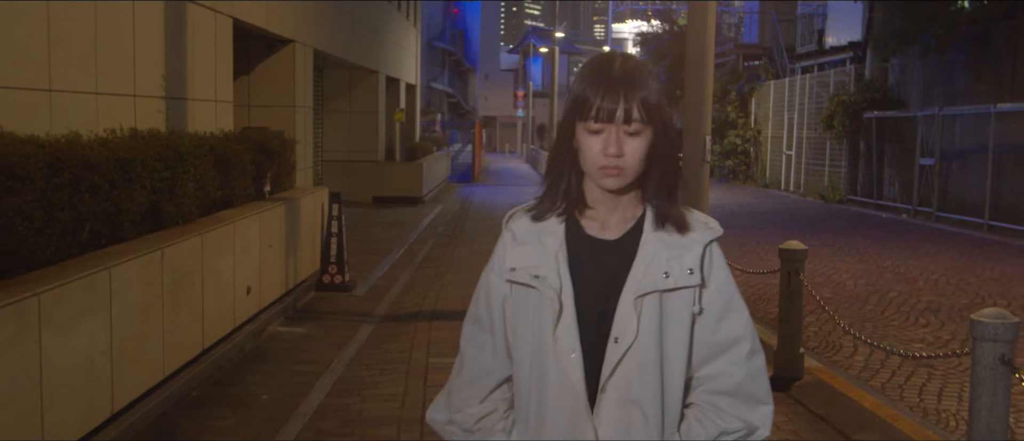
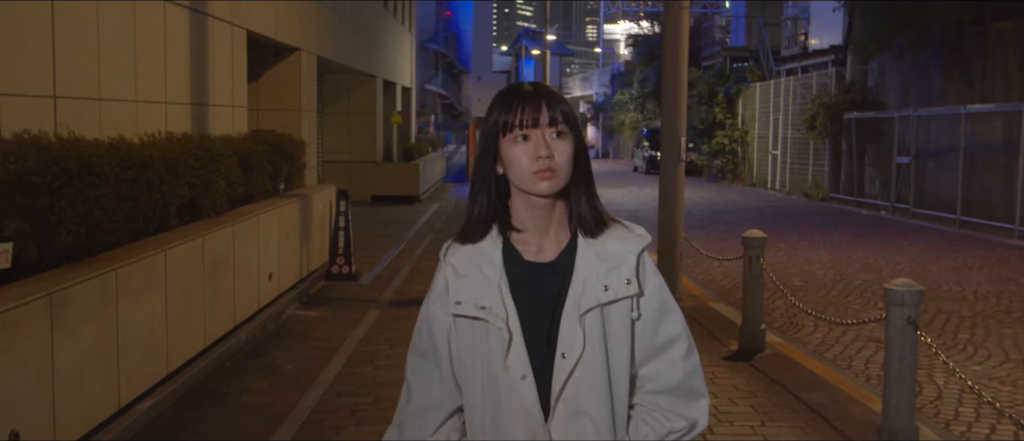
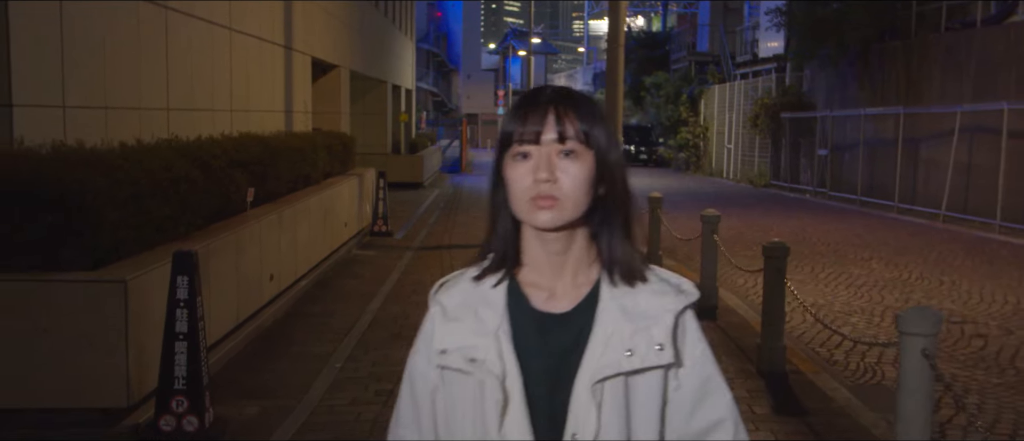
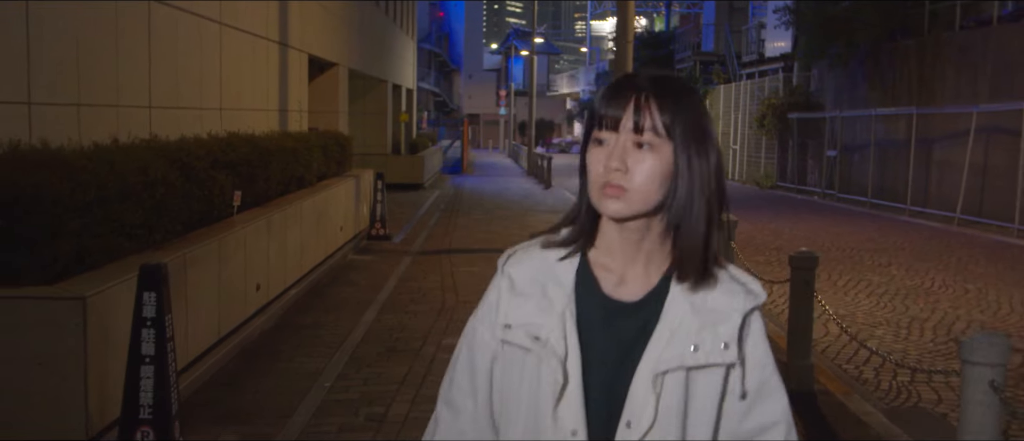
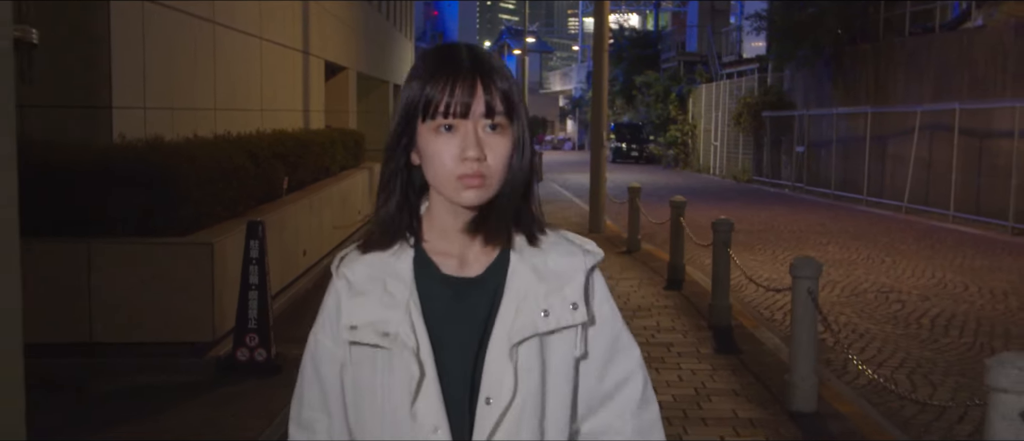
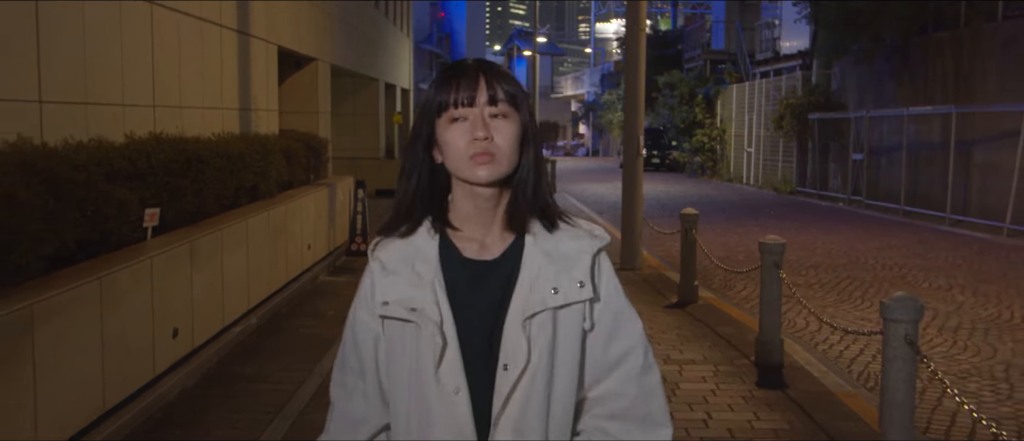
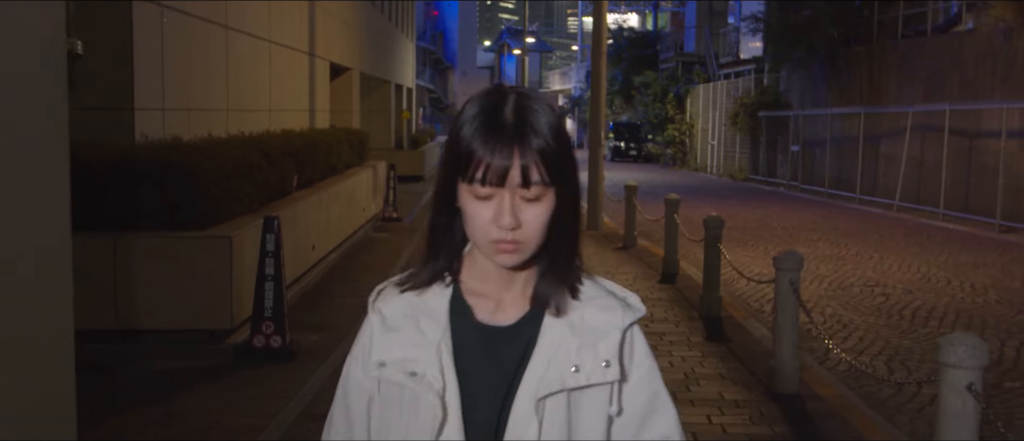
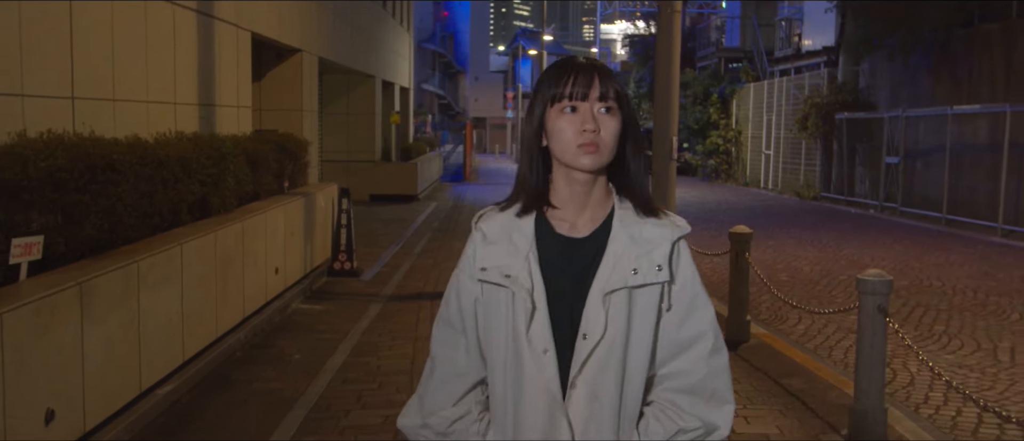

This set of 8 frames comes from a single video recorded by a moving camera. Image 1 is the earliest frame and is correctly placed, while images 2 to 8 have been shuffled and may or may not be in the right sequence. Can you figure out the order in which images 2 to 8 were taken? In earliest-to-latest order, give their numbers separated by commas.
2, 8, 6, 4, 3, 5, 7
